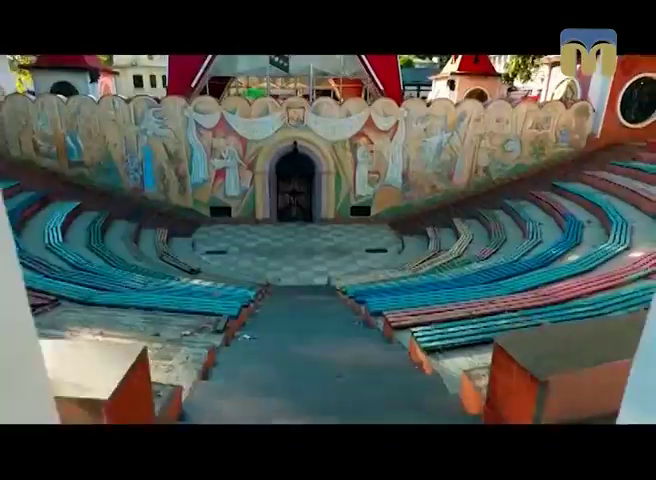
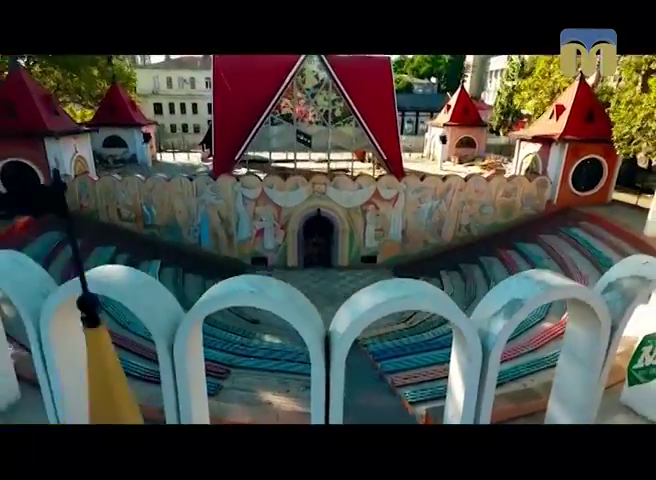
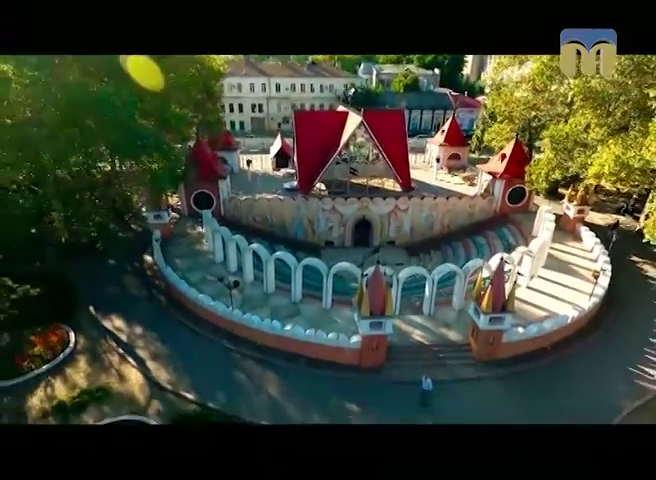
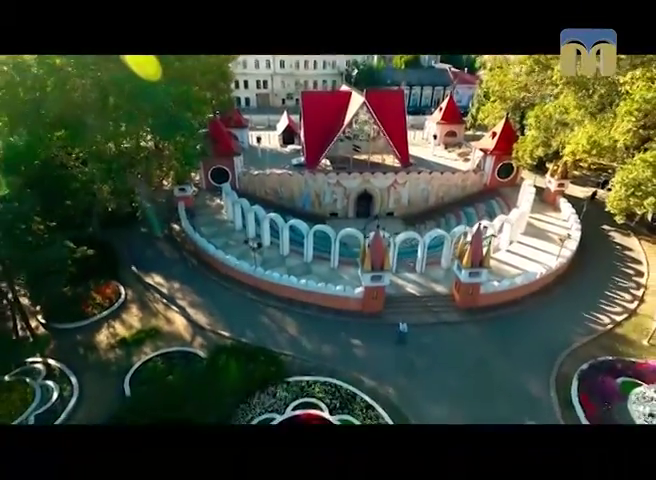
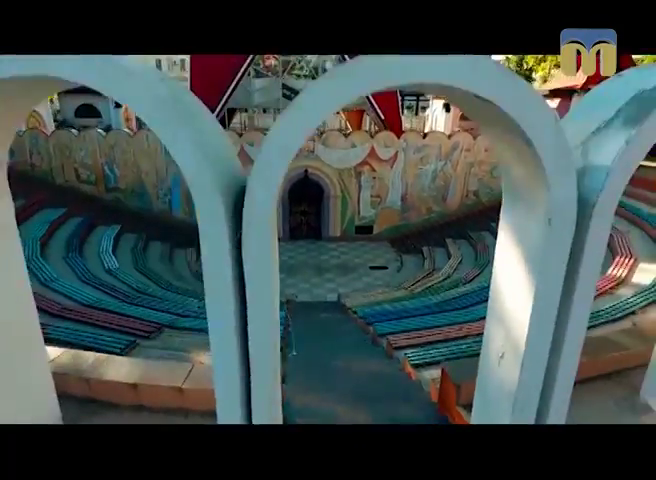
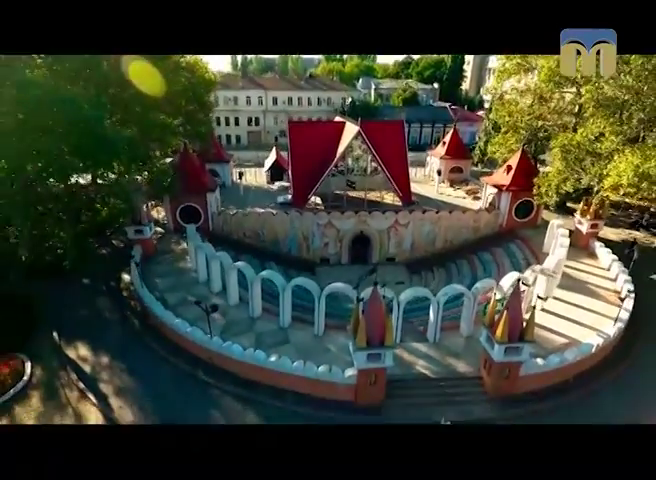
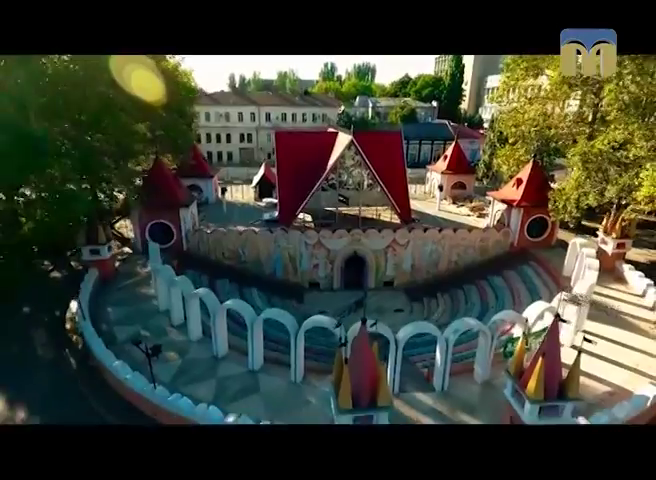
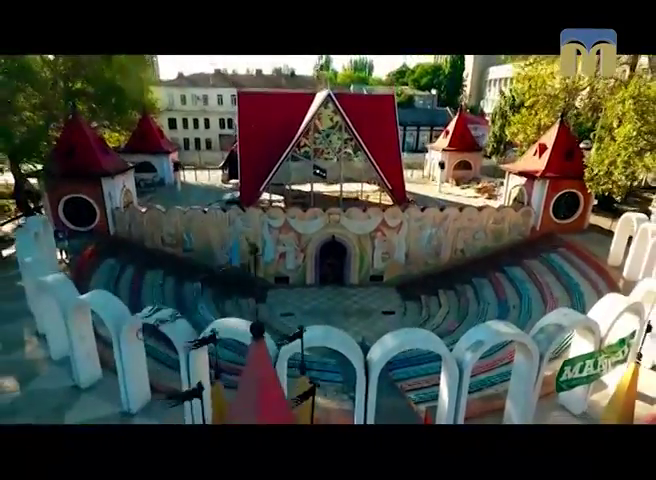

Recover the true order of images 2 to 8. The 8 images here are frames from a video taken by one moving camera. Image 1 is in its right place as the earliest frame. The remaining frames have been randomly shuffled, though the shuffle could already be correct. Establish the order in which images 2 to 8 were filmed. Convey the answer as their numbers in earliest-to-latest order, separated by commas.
5, 2, 8, 7, 6, 3, 4
